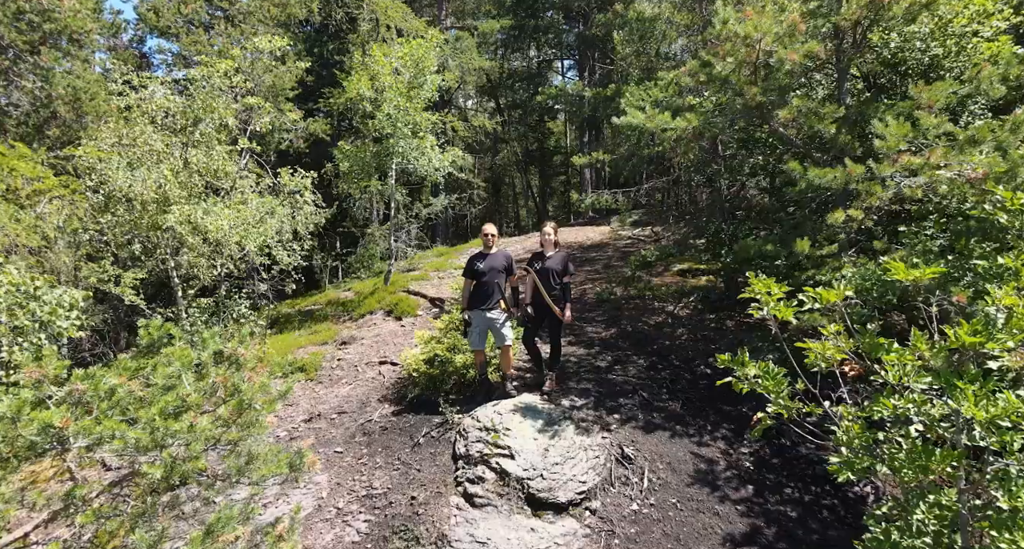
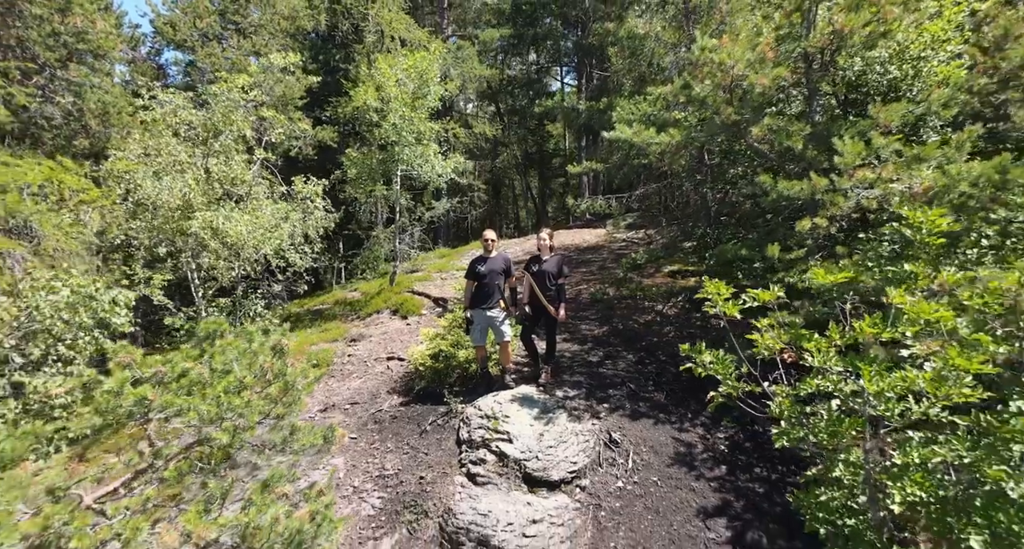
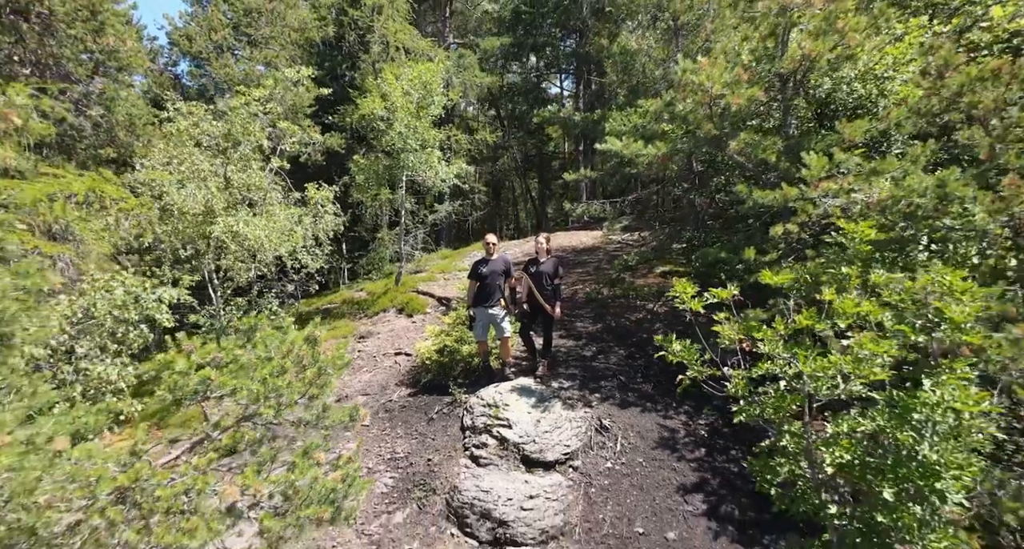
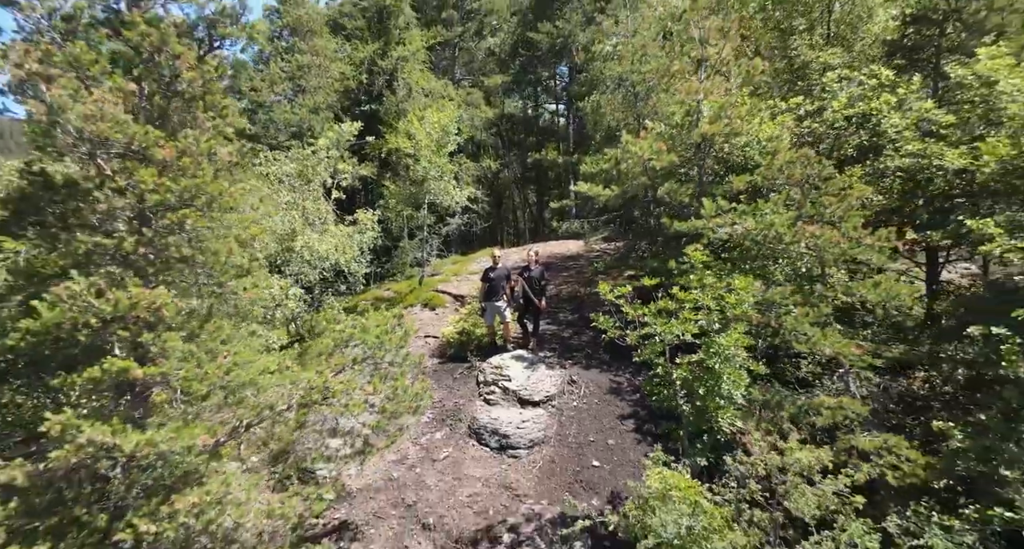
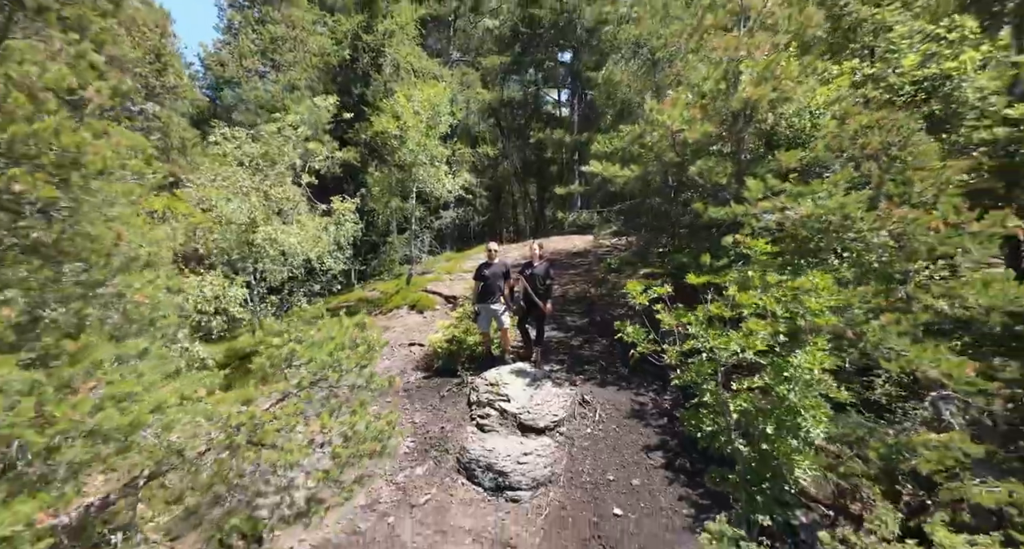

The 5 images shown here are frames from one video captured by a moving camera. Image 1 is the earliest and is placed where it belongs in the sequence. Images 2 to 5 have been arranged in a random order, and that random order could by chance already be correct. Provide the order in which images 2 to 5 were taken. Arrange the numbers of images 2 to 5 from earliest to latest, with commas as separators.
2, 3, 5, 4
